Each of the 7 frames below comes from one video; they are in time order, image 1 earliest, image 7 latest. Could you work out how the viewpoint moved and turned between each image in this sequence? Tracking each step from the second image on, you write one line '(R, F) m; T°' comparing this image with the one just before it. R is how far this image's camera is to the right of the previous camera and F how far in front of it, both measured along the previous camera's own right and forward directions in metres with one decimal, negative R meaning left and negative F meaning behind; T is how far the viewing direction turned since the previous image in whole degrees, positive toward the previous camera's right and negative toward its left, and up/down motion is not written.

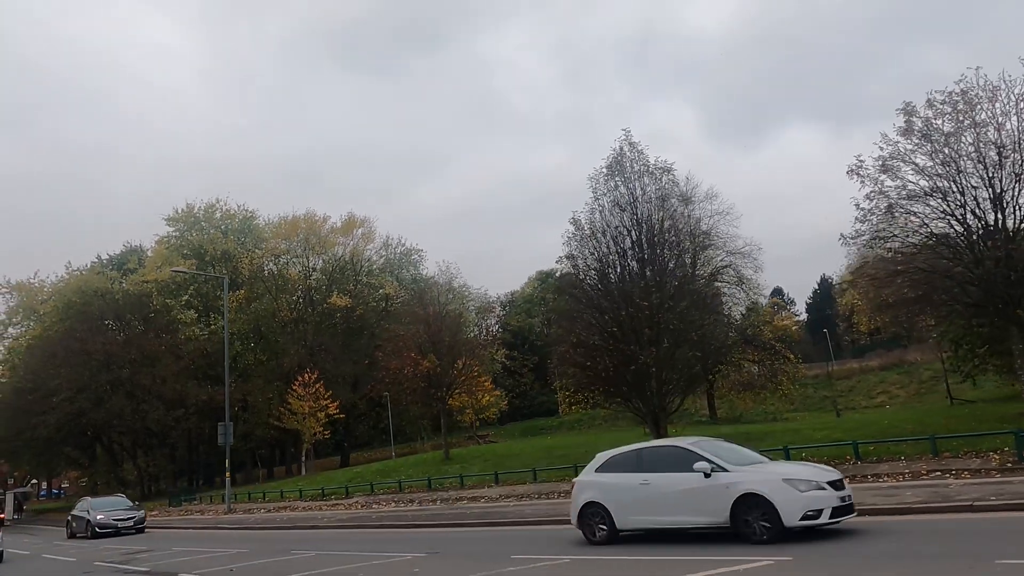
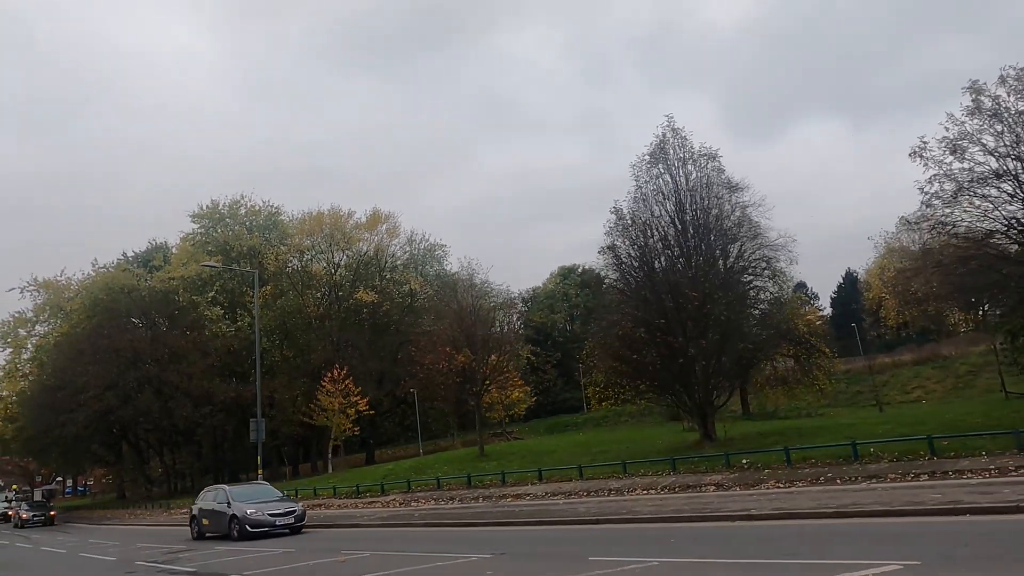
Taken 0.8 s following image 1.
(-0.8, +0.7) m; -1°
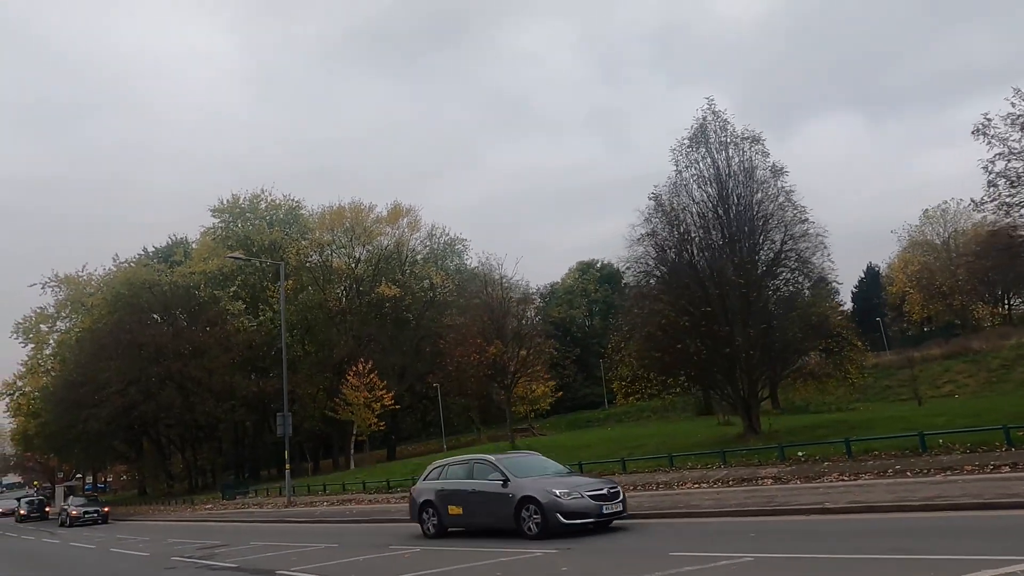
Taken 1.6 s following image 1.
(-0.7, +0.7) m; -1°
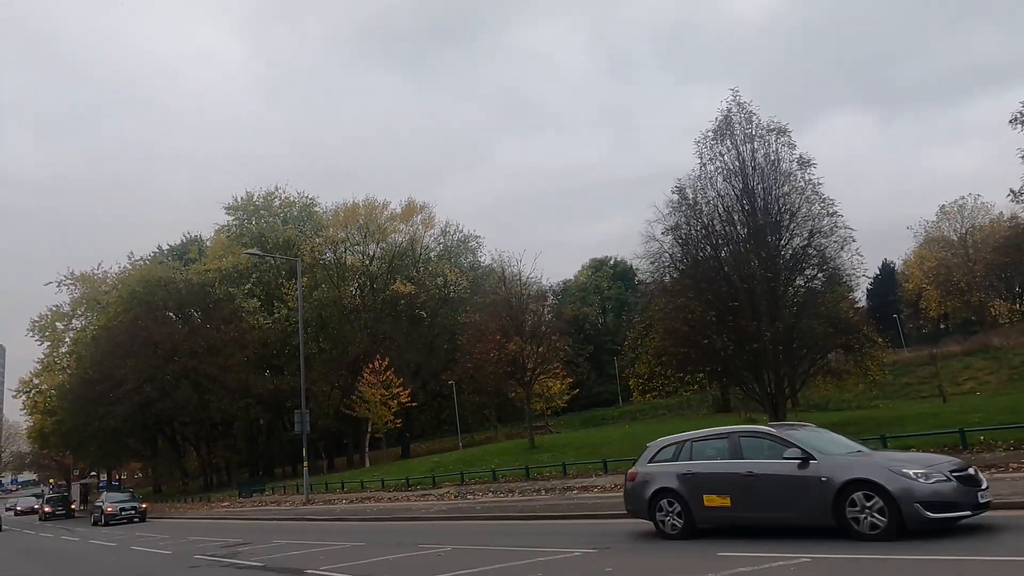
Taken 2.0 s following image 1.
(-0.4, +0.3) m; -1°
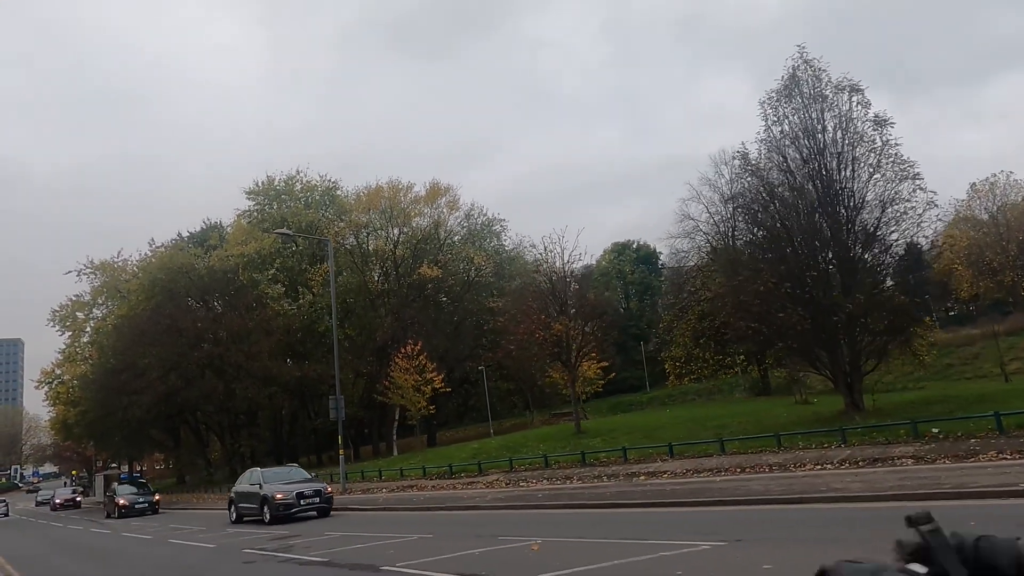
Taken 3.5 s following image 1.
(-1.2, +1.5) m; -1°
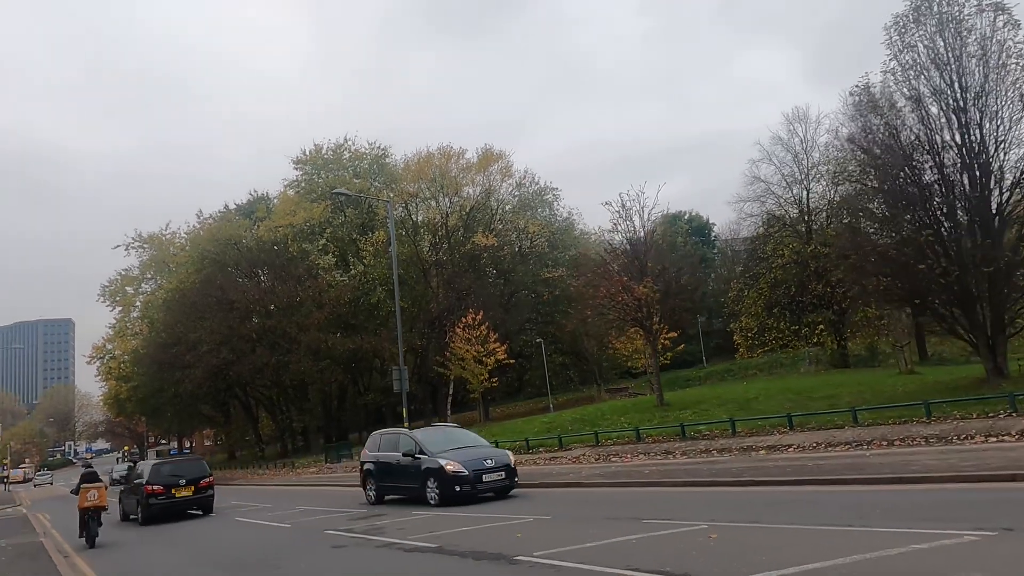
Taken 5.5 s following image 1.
(-1.4, +2.2) m; -3°
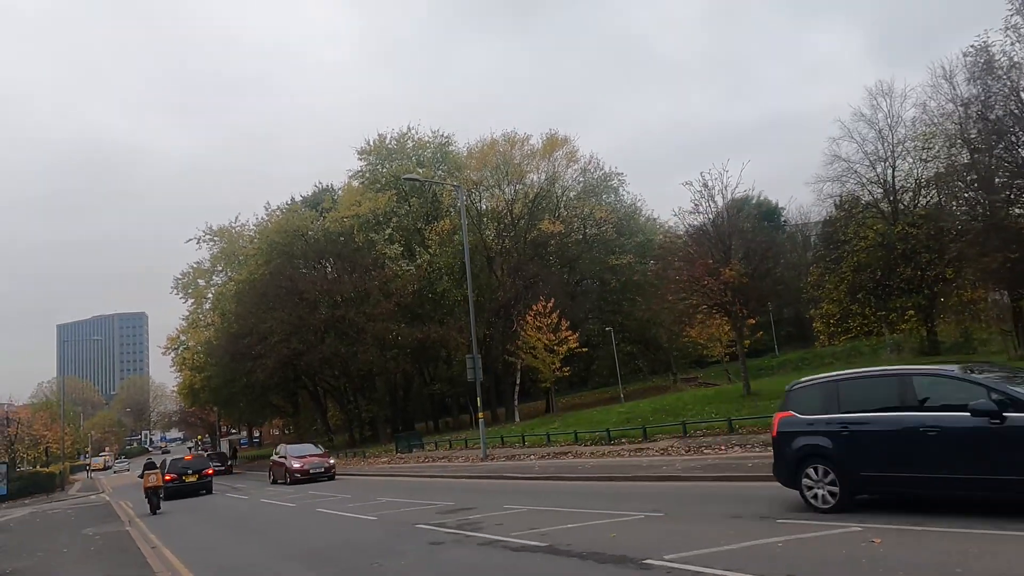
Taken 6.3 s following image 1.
(-0.7, +0.9) m; -4°
